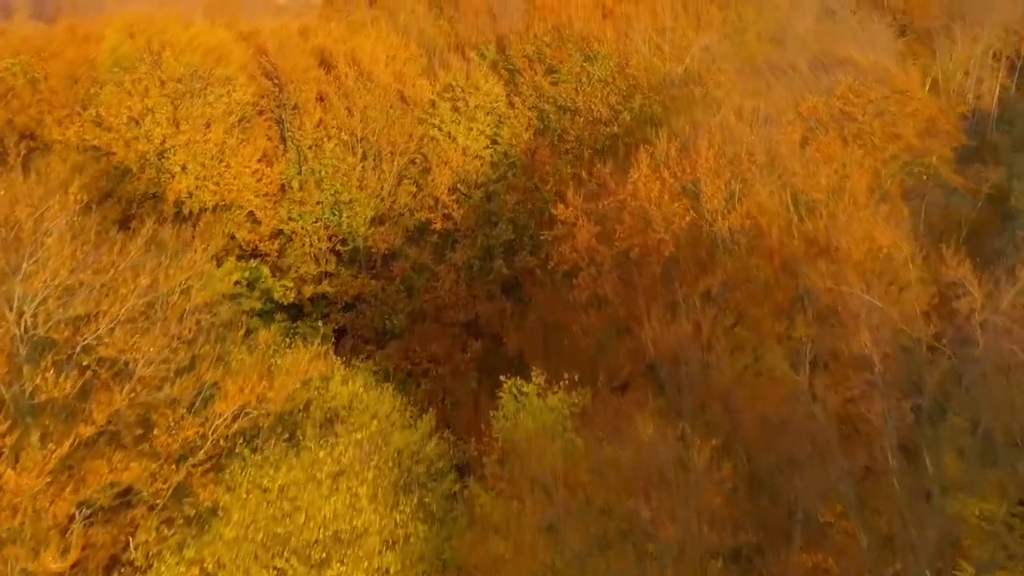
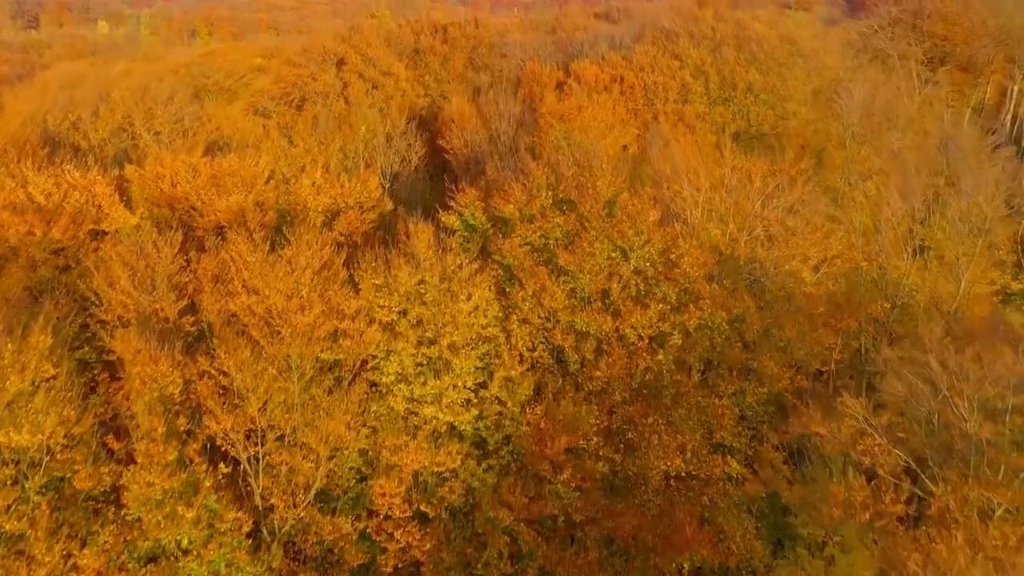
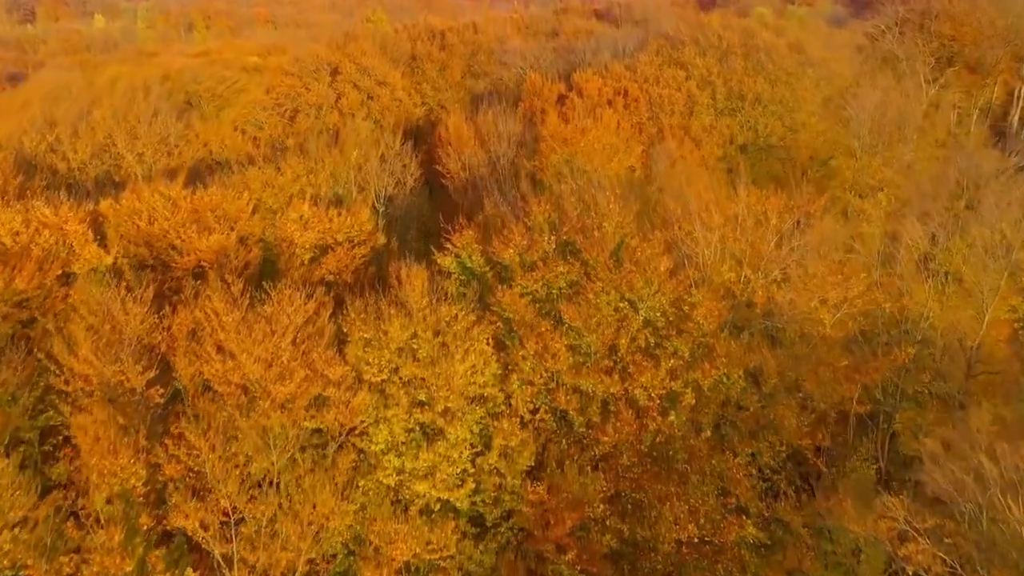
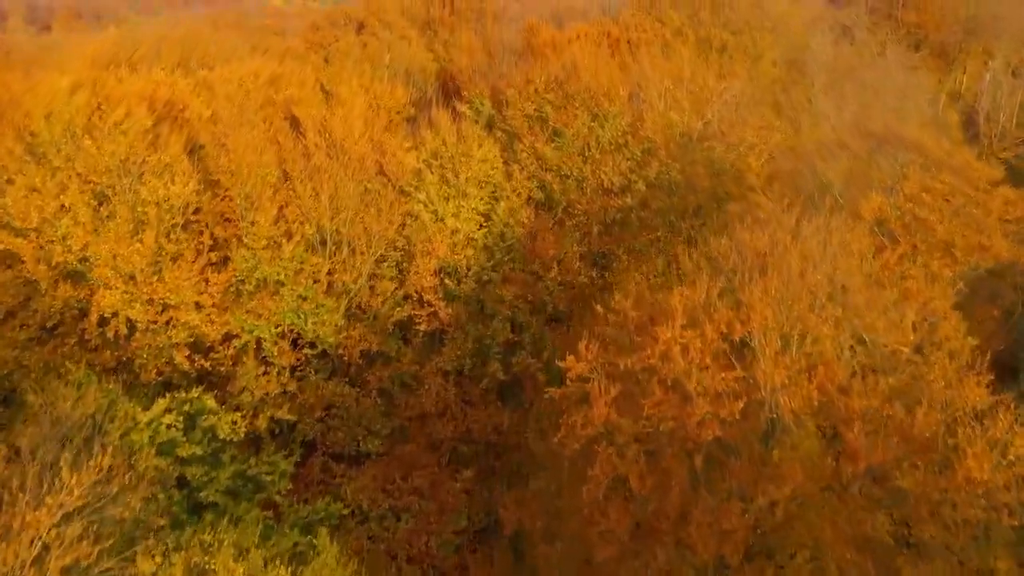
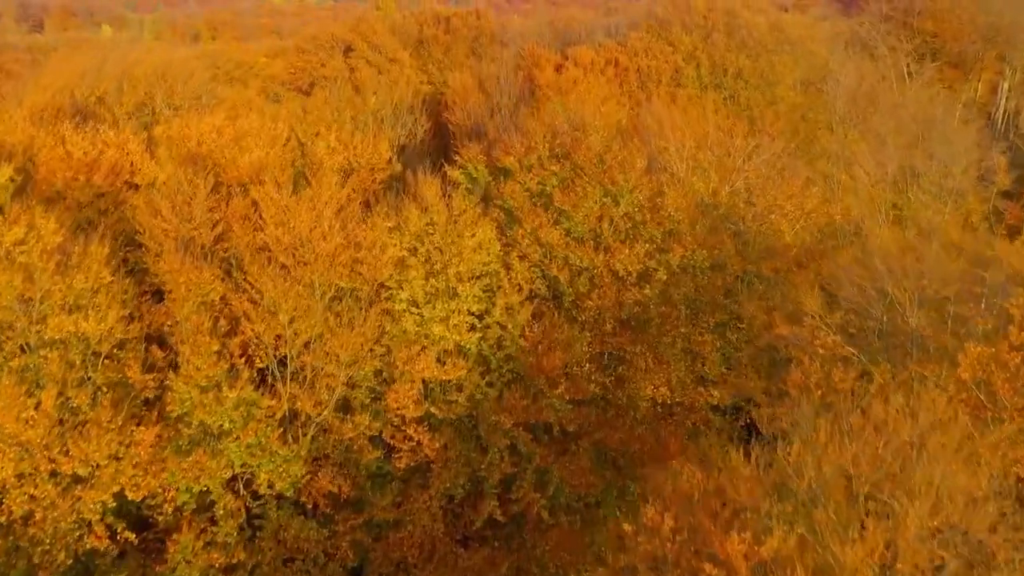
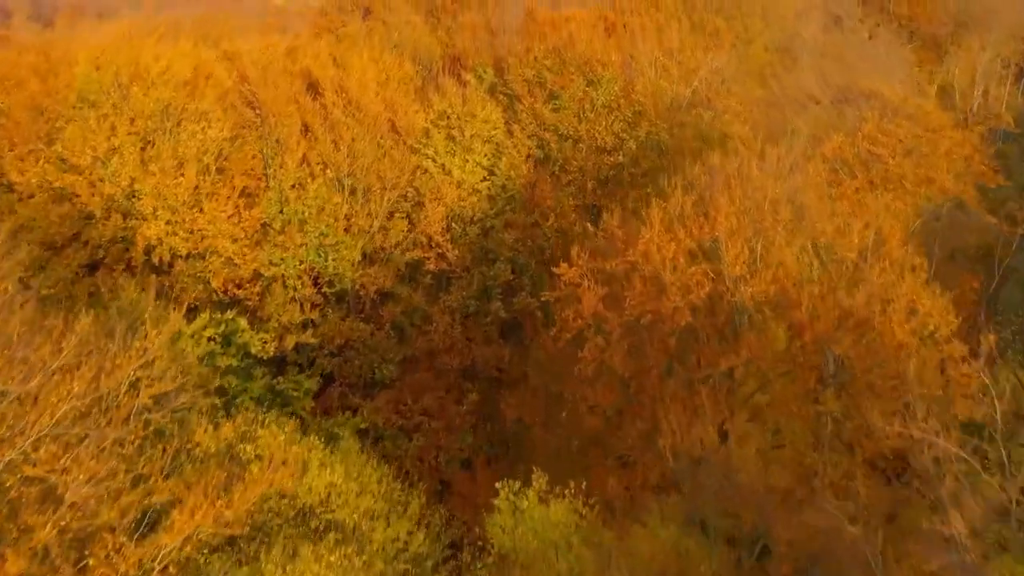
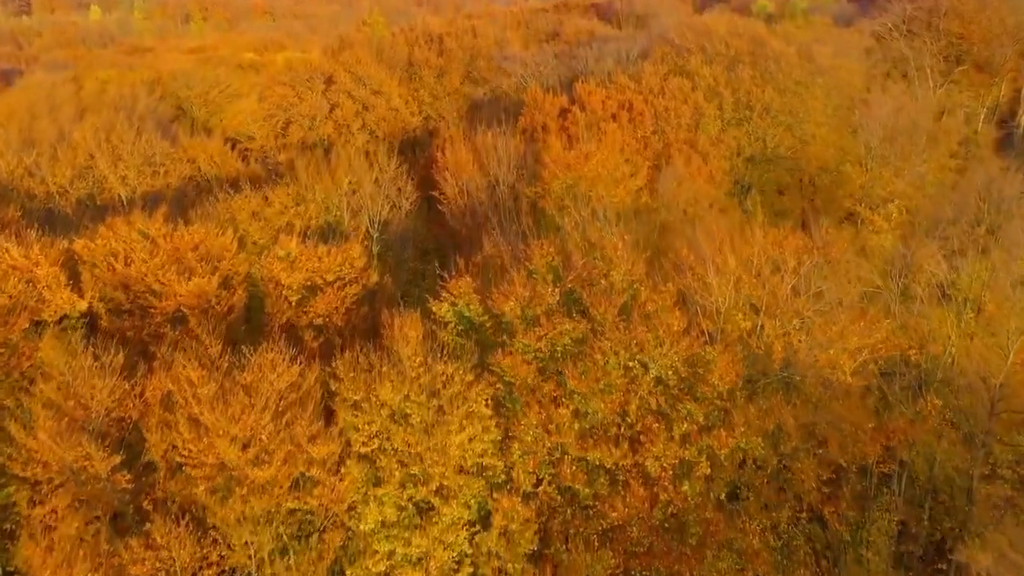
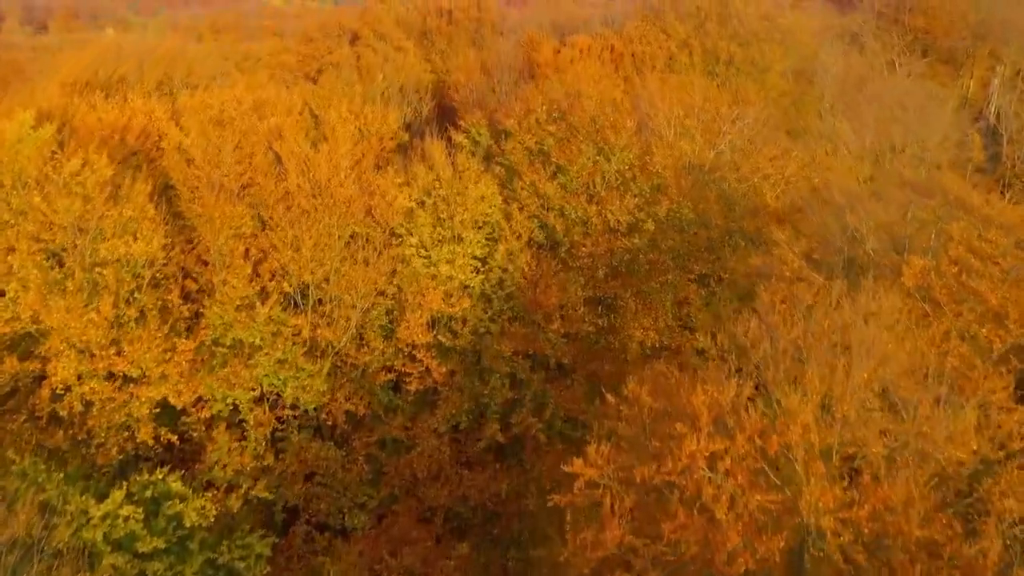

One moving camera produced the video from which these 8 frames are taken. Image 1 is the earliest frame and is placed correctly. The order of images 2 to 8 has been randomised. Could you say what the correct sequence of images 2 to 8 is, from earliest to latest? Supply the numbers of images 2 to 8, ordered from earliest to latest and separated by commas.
6, 4, 8, 5, 2, 3, 7
